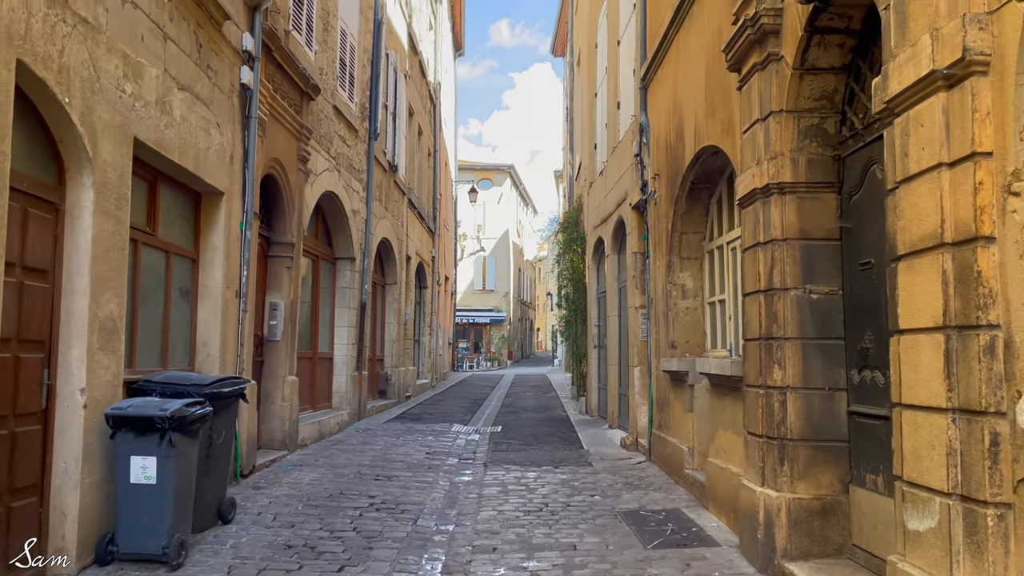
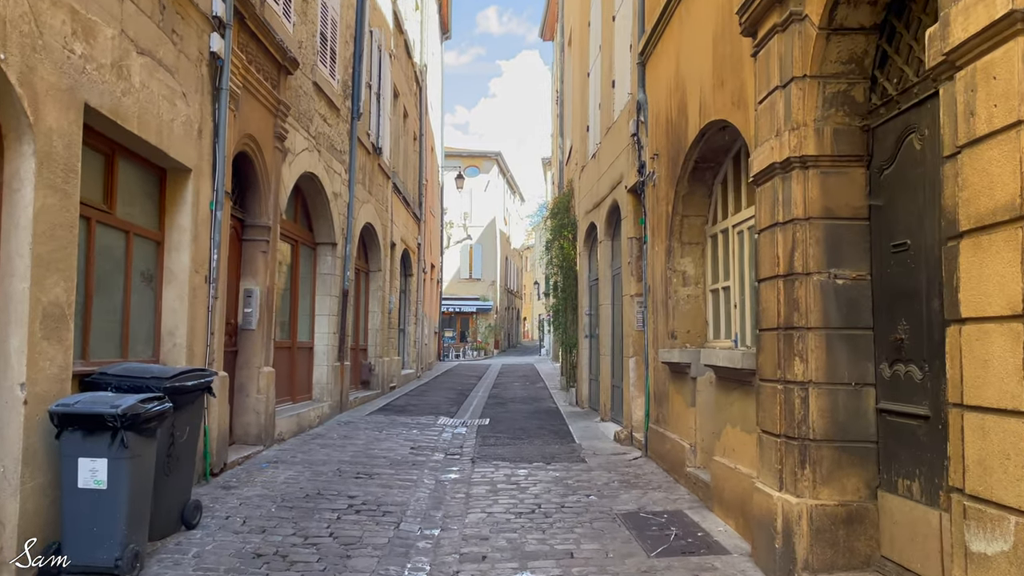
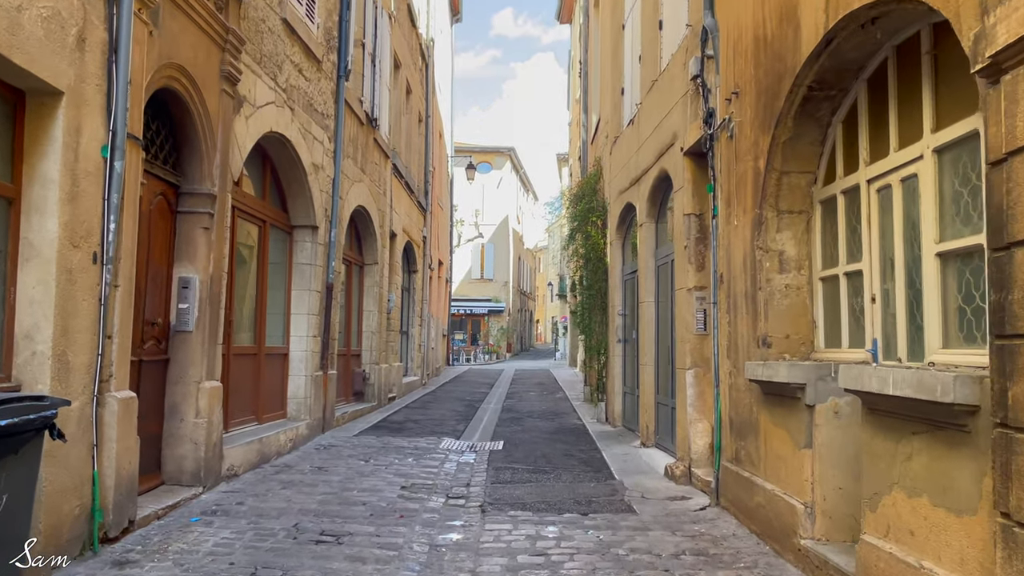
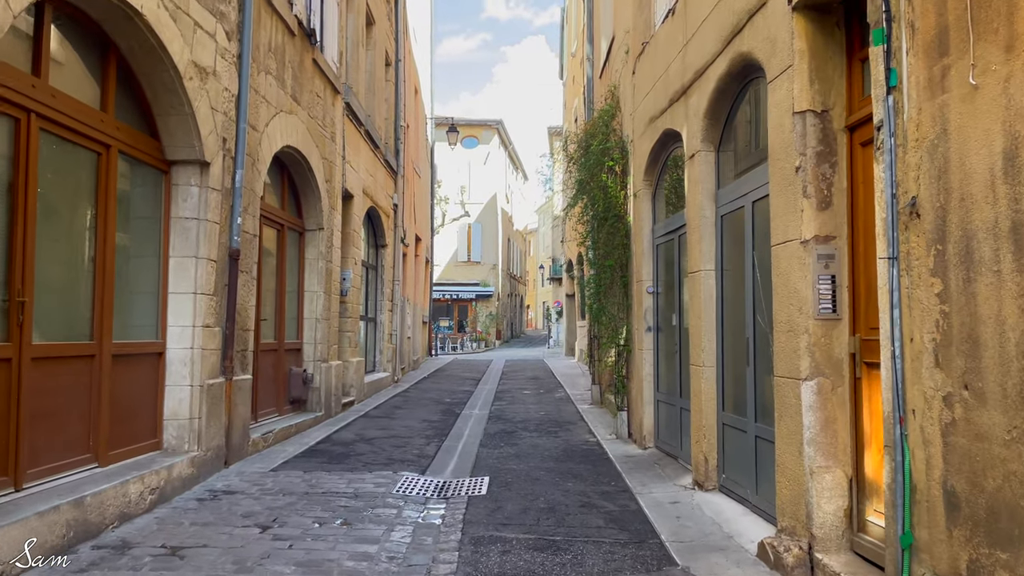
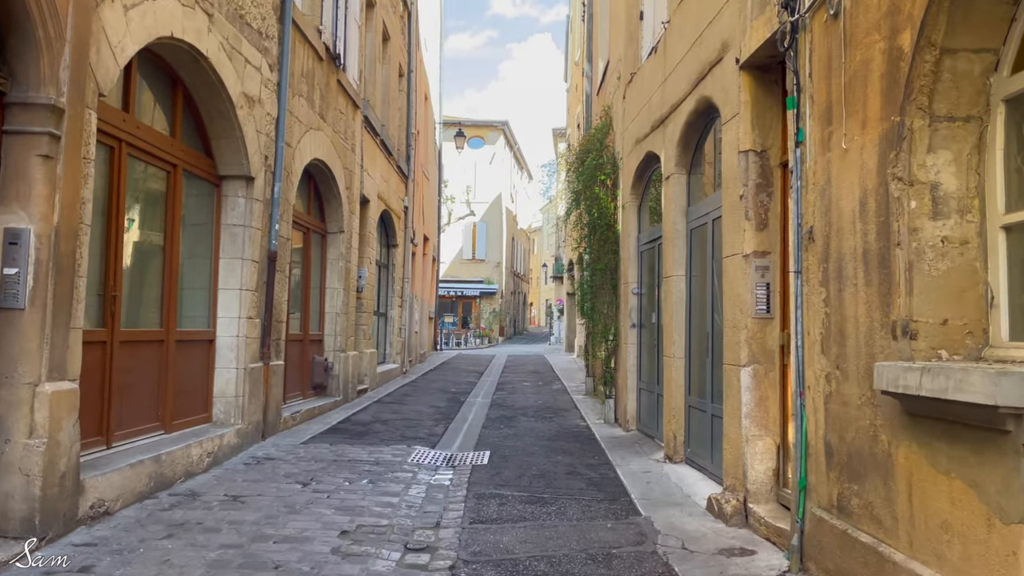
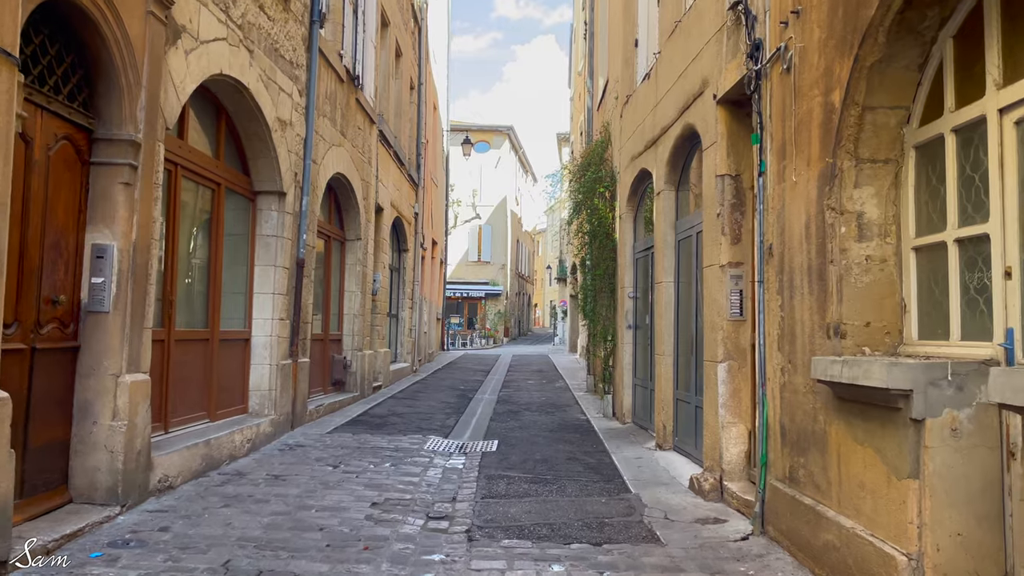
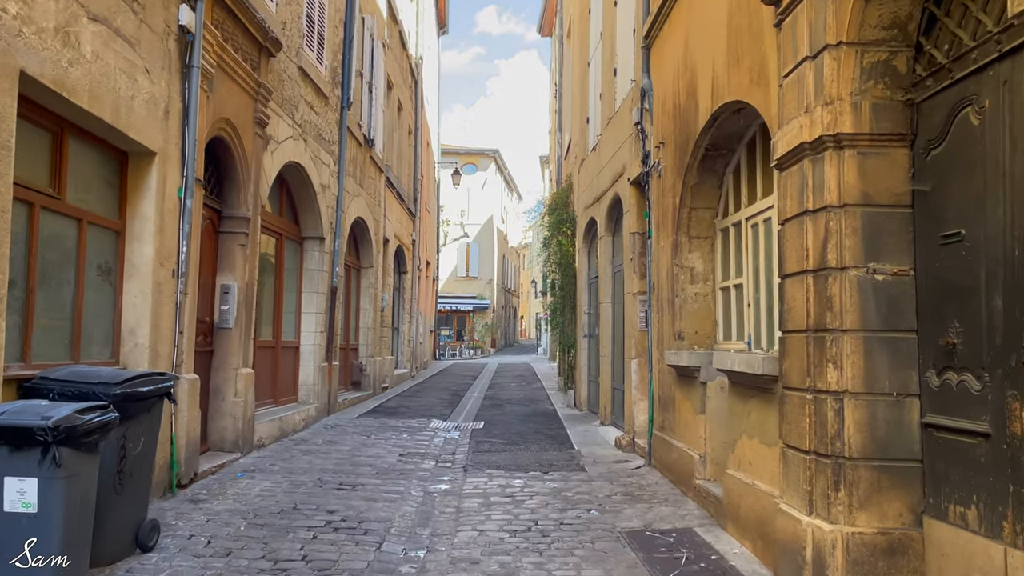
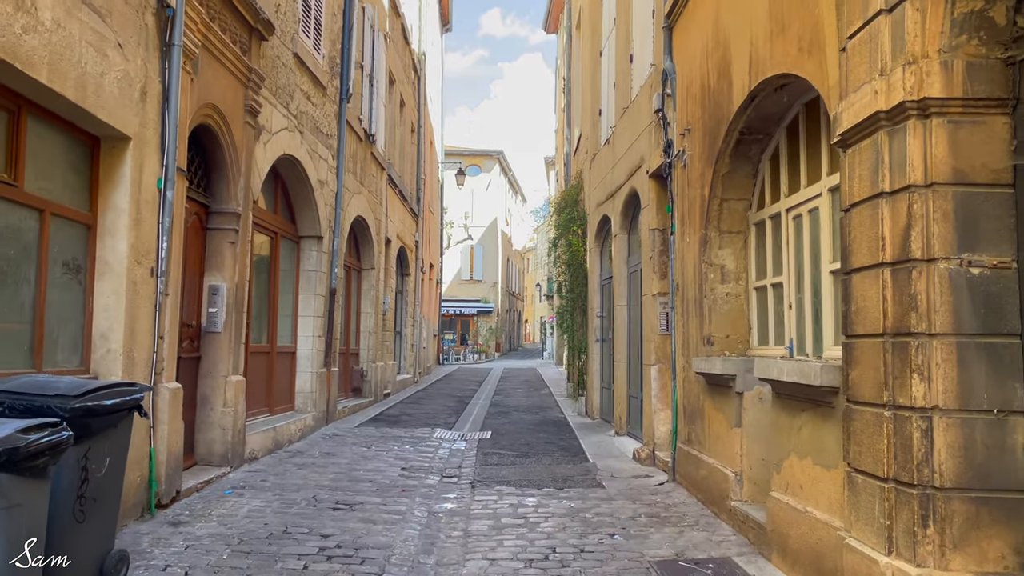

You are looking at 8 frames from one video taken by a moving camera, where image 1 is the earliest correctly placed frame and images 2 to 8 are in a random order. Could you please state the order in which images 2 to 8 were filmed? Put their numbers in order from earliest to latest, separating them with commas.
2, 7, 8, 3, 6, 5, 4
